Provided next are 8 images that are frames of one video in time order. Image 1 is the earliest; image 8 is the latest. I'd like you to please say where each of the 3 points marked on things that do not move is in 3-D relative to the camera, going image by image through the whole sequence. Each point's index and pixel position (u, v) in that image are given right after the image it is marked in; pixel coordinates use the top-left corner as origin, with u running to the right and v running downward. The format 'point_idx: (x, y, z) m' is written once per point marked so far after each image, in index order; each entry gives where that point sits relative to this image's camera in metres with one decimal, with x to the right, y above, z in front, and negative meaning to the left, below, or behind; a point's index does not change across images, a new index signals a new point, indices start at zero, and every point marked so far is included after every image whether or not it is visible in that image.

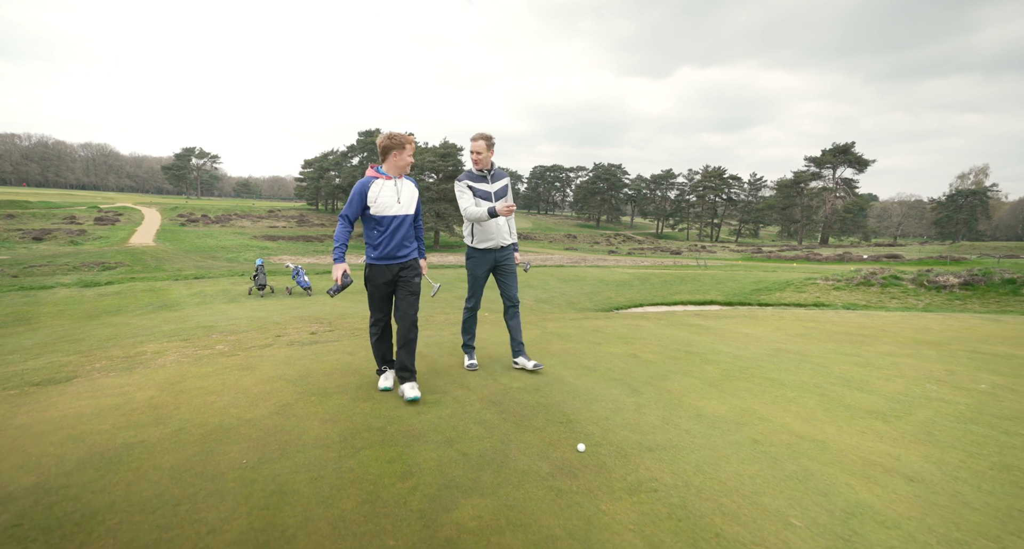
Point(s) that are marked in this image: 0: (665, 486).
0: (+0.8, -1.2, +2.6) m
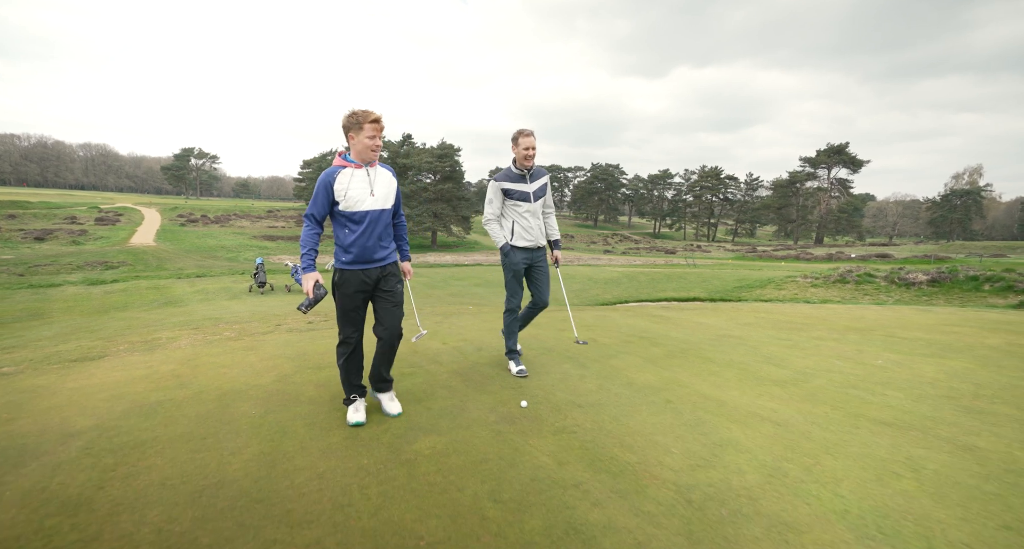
0: (+0.5, -1.1, +3.3) m
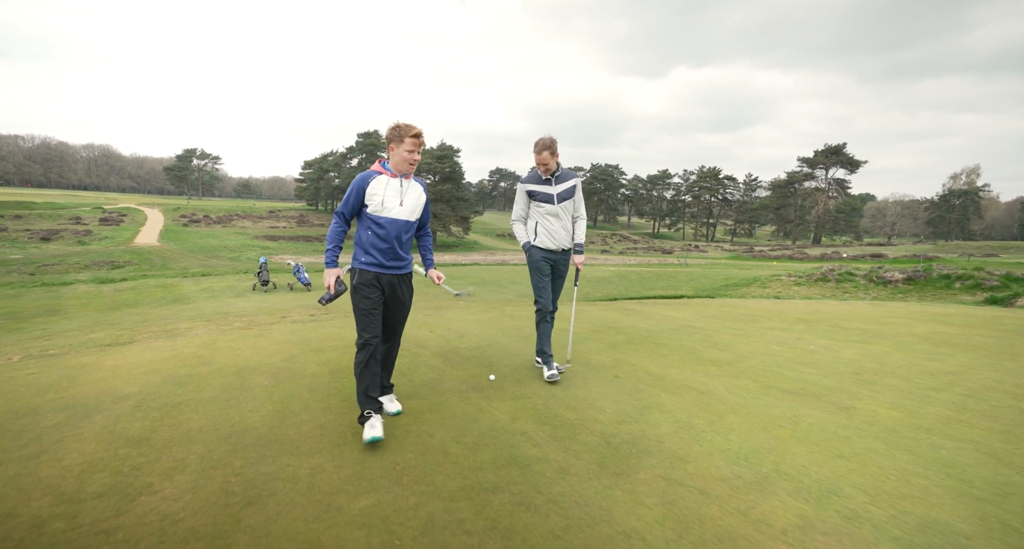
0: (+0.2, -1.0, +4.0) m
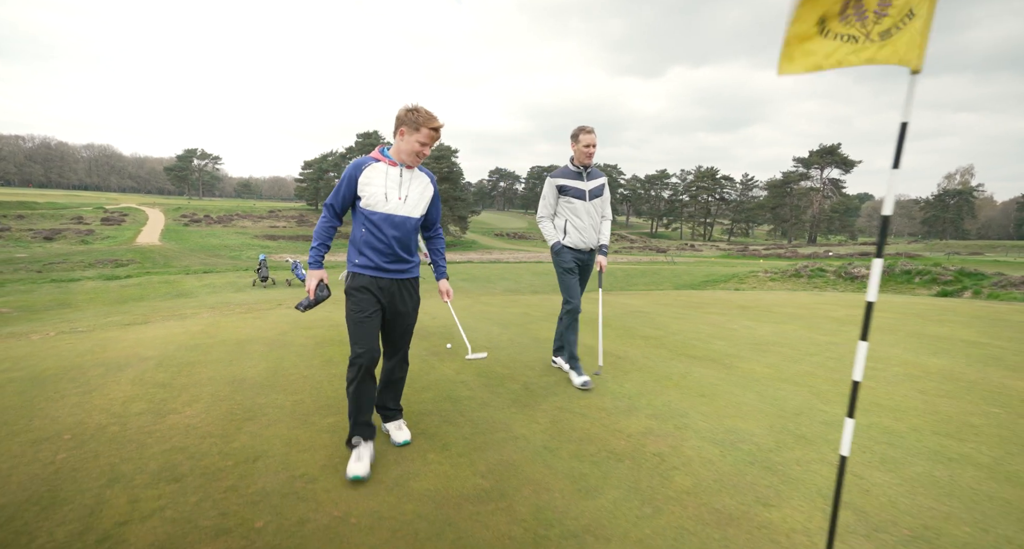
0: (-0.3, -0.9, +4.9) m
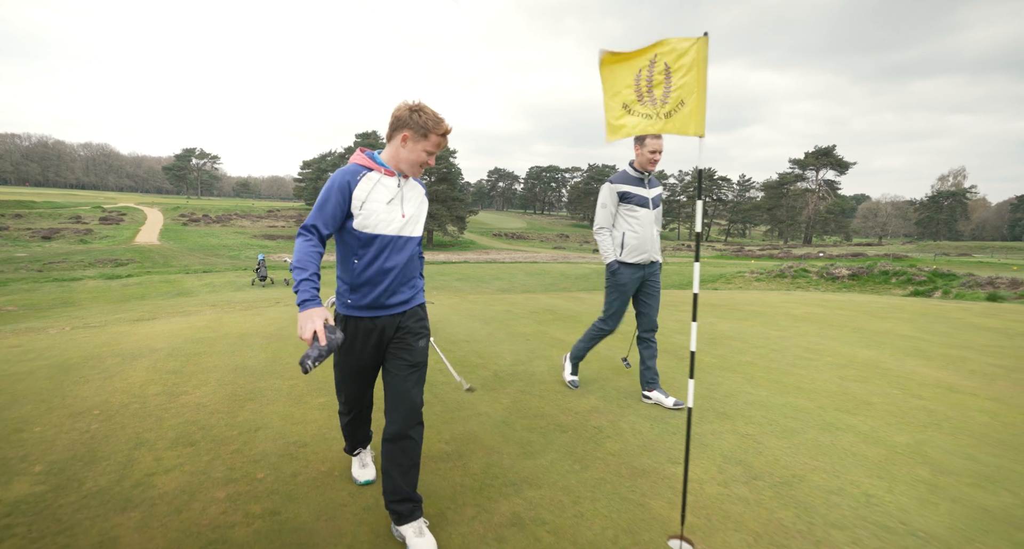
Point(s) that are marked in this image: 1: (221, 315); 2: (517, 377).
0: (-0.6, -0.9, +5.4) m
1: (-4.6, -0.6, +7.5) m
2: (+0.1, -1.0, +4.5) m
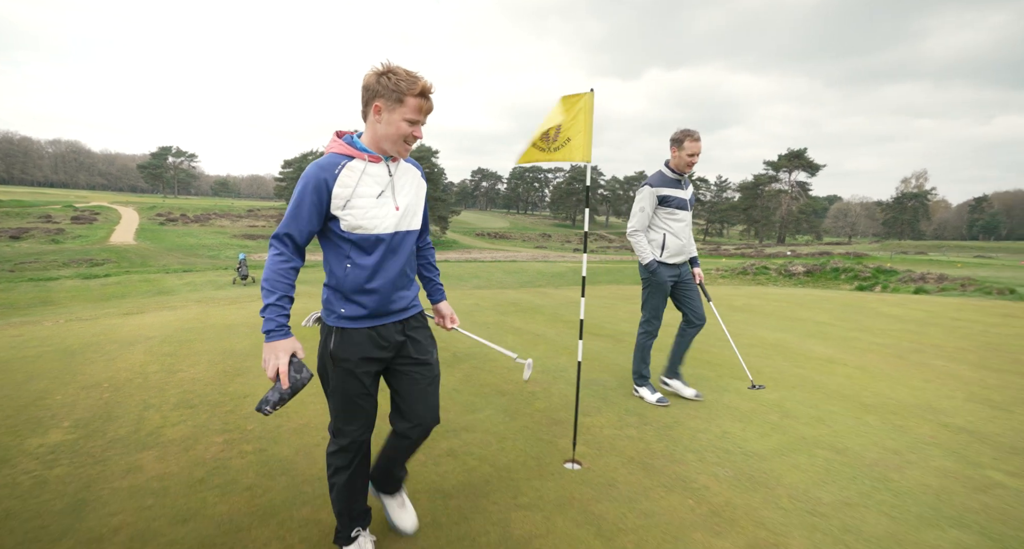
0: (-1.1, -0.8, +6.1) m
1: (-5.2, -0.6, +8.0) m
2: (-0.4, -0.9, +5.1) m
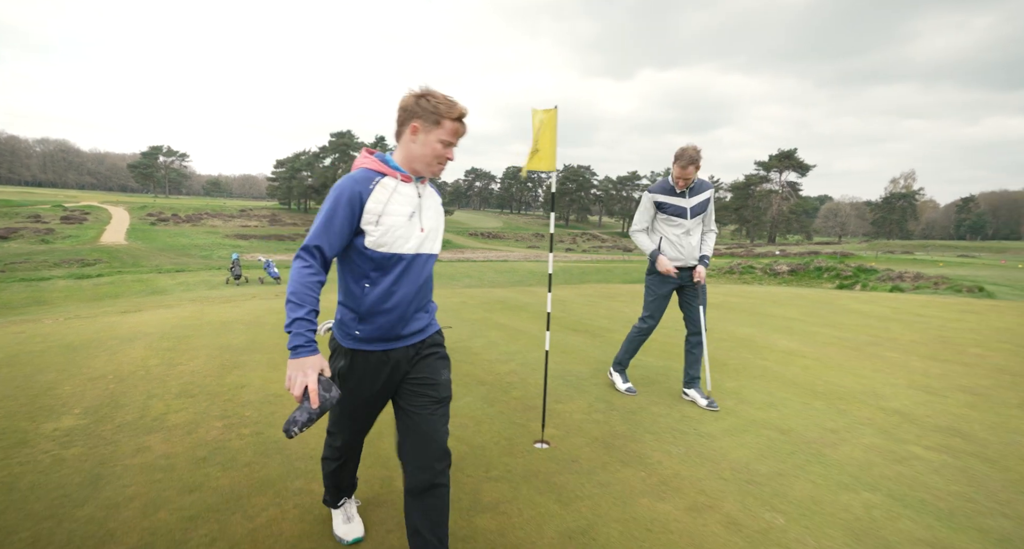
0: (-1.3, -0.8, +6.4) m
1: (-5.4, -0.6, +8.2) m
2: (-0.6, -0.9, +5.4) m
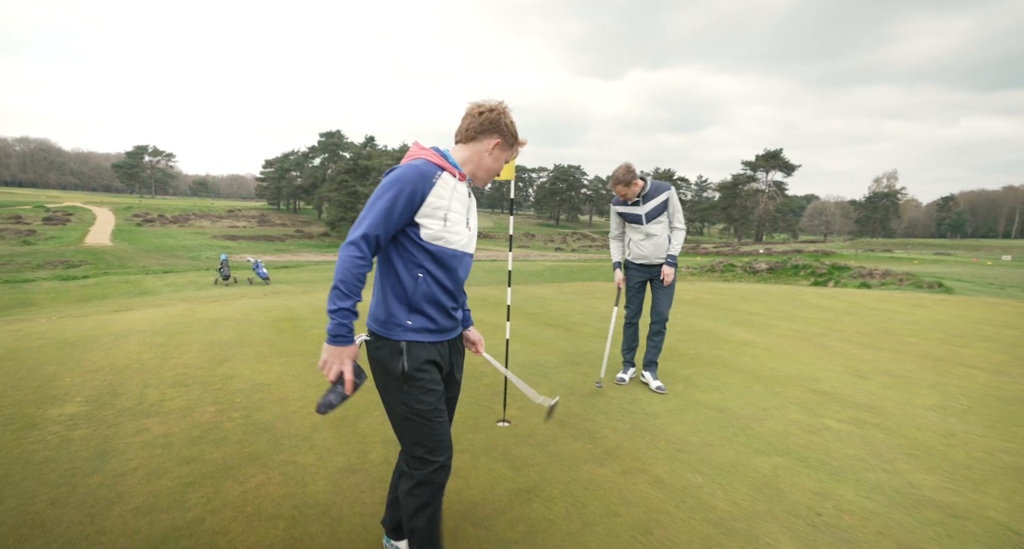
0: (-1.6, -0.8, +6.7) m
1: (-5.8, -0.6, +8.5) m
2: (-0.9, -0.9, +5.8) m
